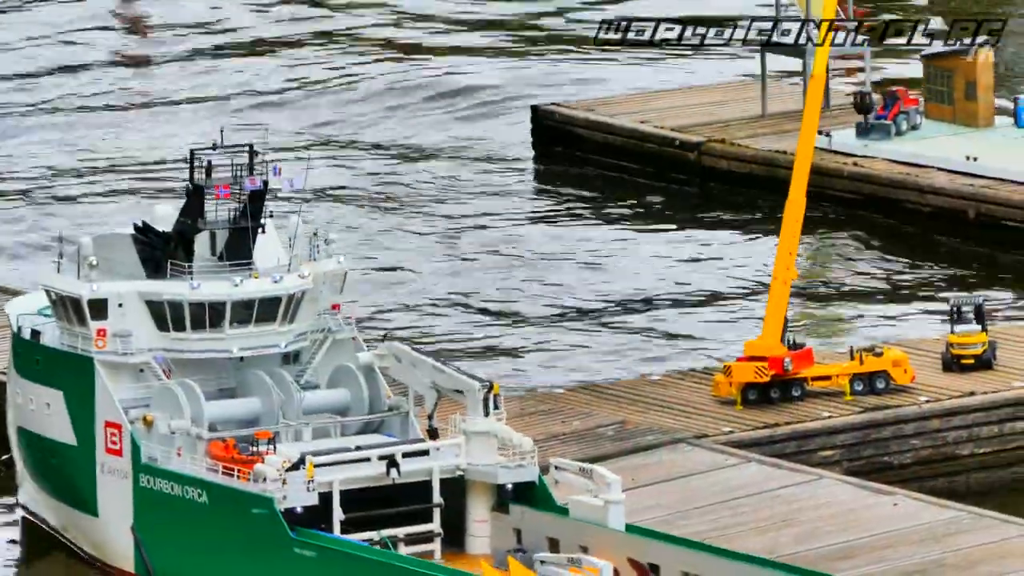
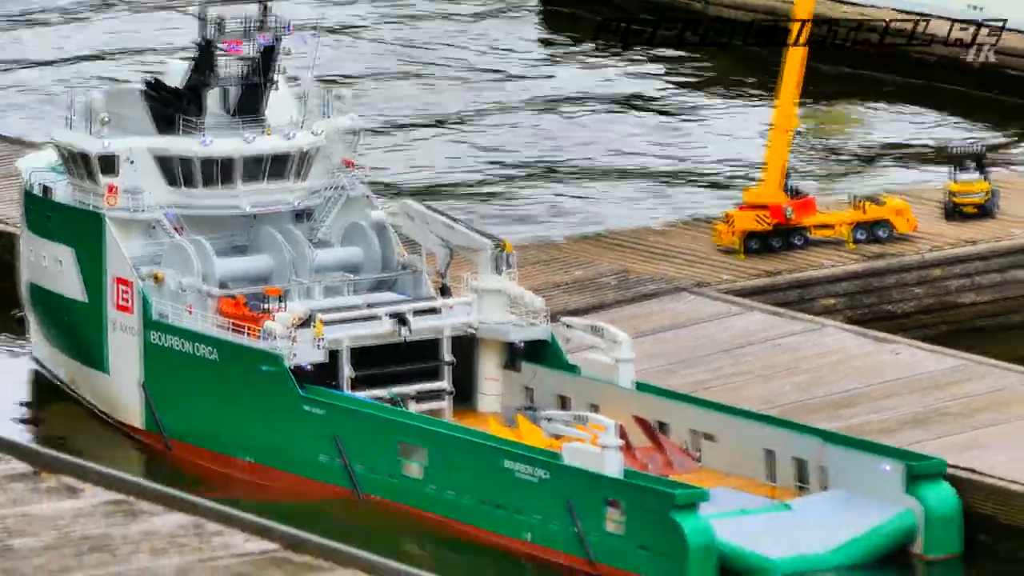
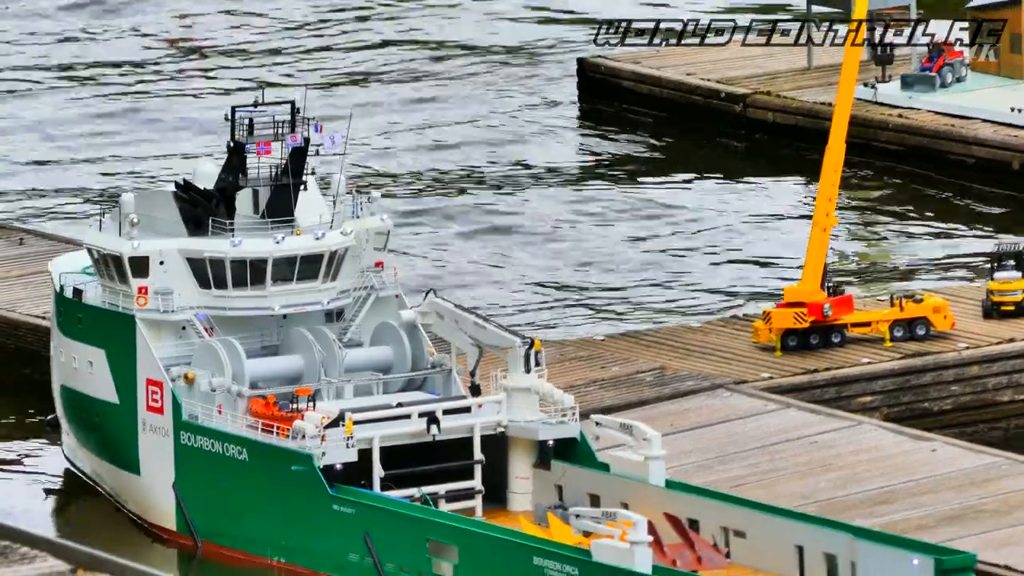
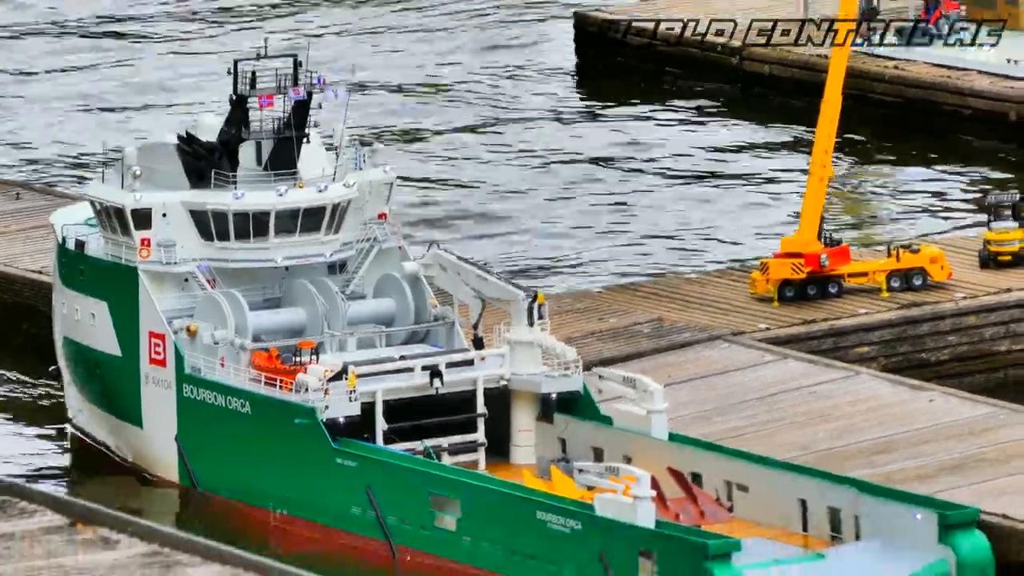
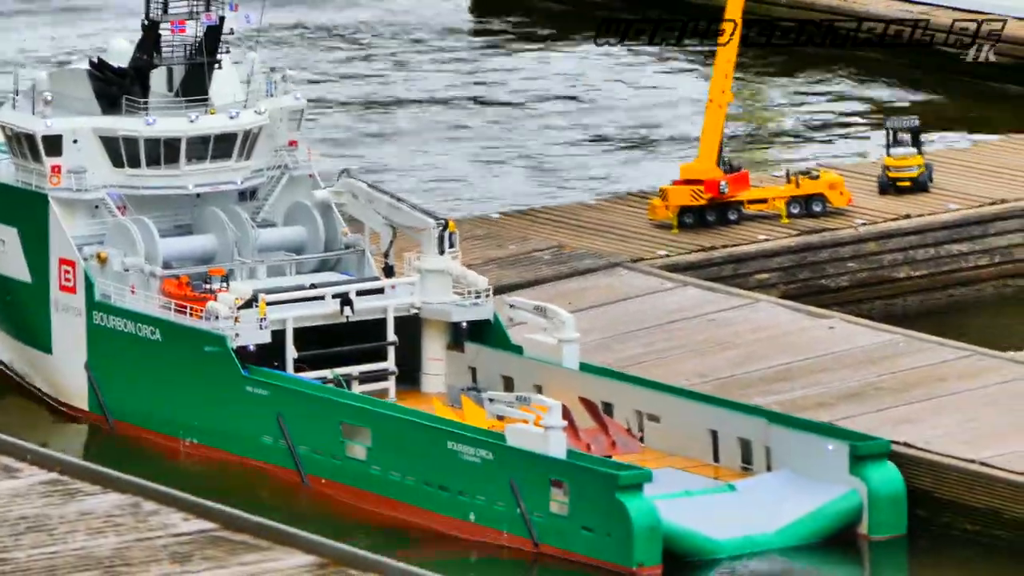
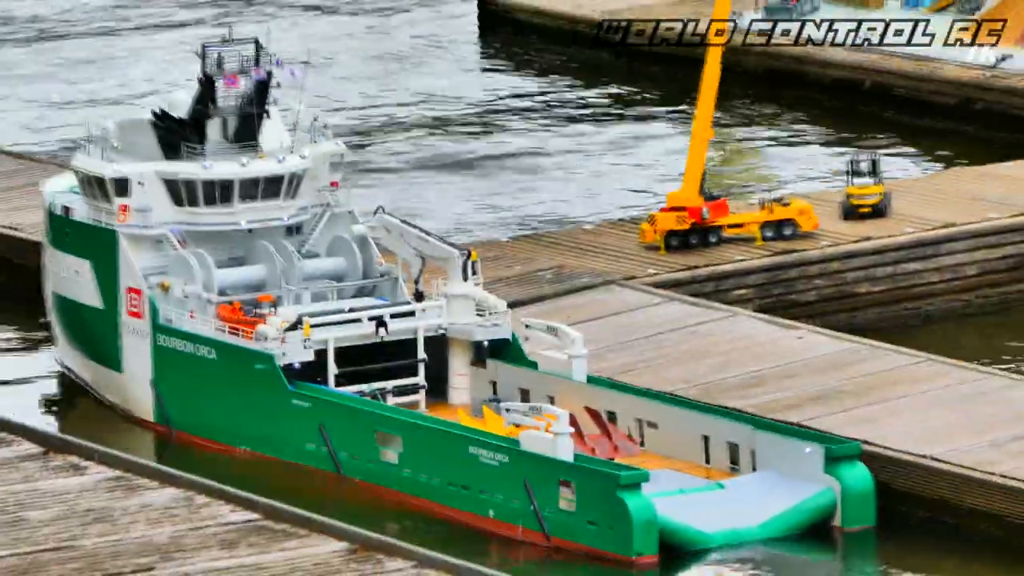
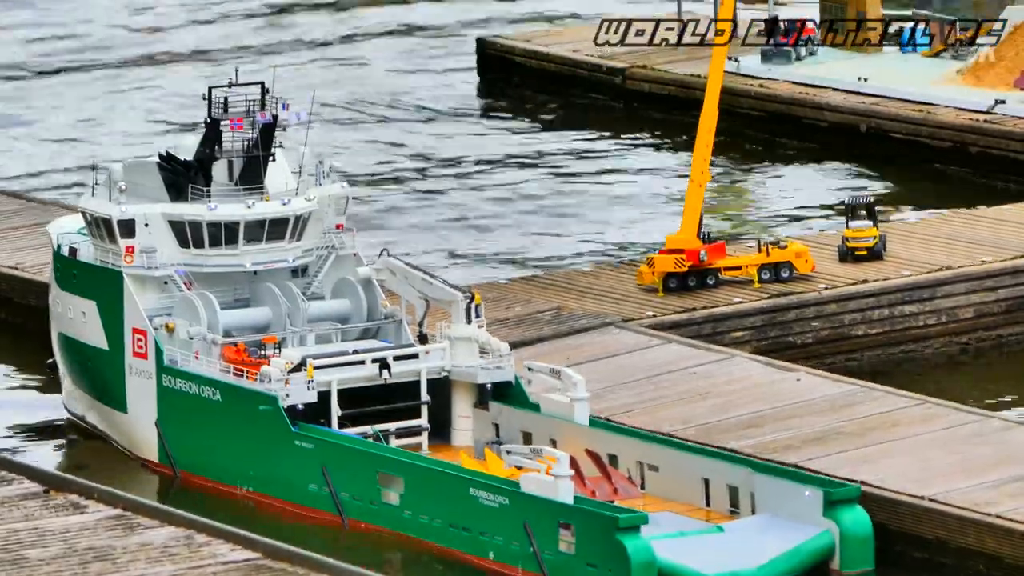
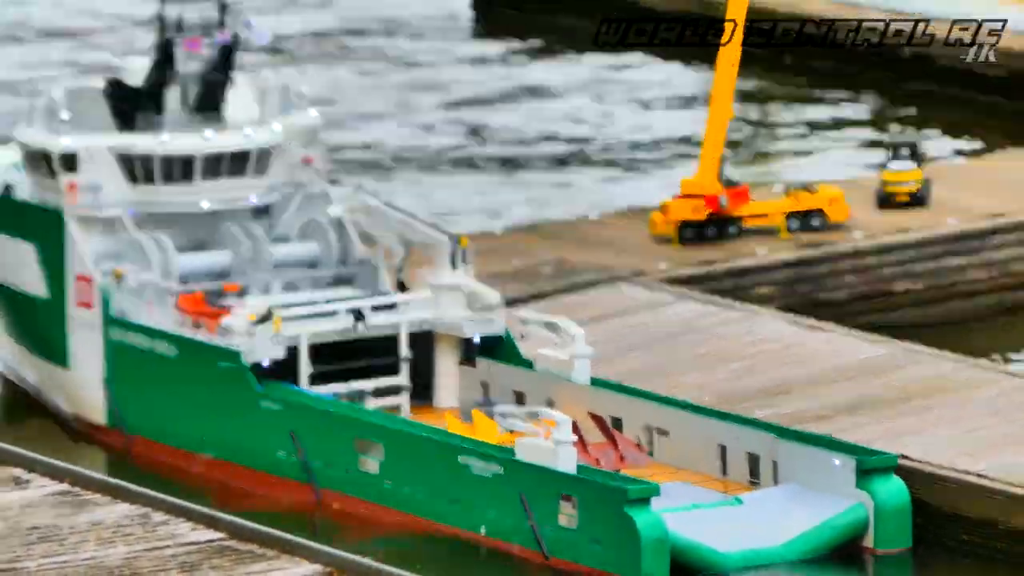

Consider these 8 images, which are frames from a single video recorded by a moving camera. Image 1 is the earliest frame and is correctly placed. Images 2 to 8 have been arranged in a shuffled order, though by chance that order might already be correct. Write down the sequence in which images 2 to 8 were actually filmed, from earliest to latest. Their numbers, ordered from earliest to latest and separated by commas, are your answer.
3, 4, 2, 5, 8, 6, 7
